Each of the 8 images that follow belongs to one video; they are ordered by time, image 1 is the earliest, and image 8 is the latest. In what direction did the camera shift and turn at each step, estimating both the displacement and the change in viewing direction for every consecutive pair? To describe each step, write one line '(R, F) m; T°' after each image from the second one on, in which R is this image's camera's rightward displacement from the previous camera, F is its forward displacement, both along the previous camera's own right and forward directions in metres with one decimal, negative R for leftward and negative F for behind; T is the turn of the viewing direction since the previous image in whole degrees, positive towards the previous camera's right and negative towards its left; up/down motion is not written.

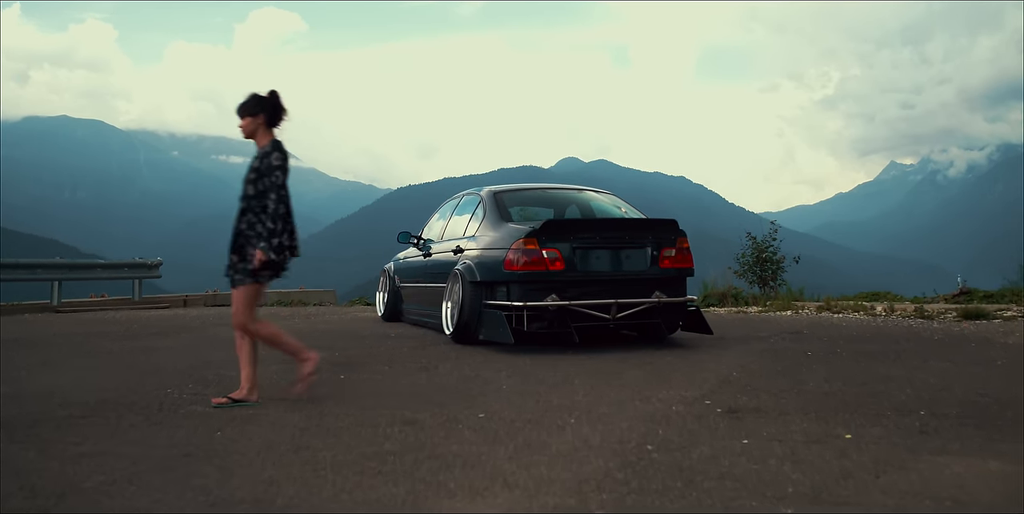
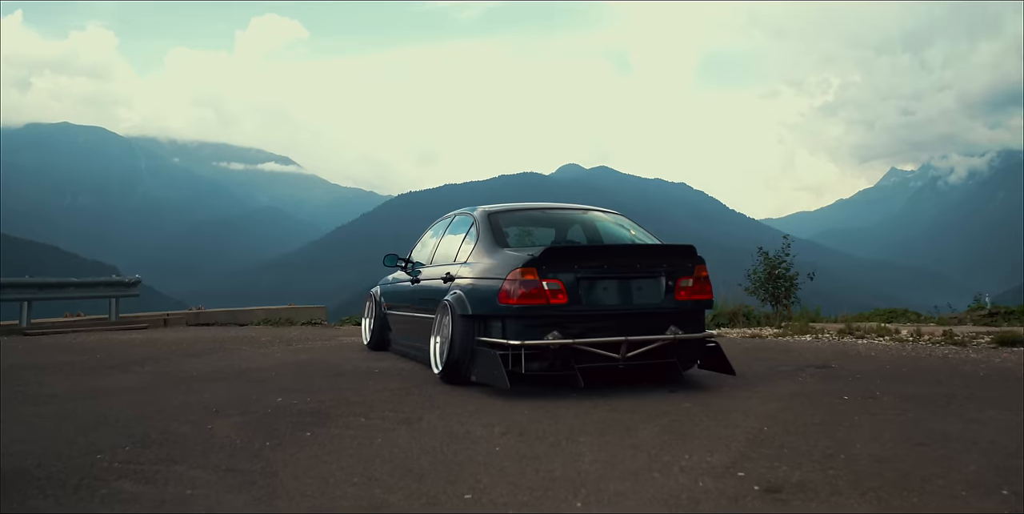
(0.0, +0.8) m; 0°
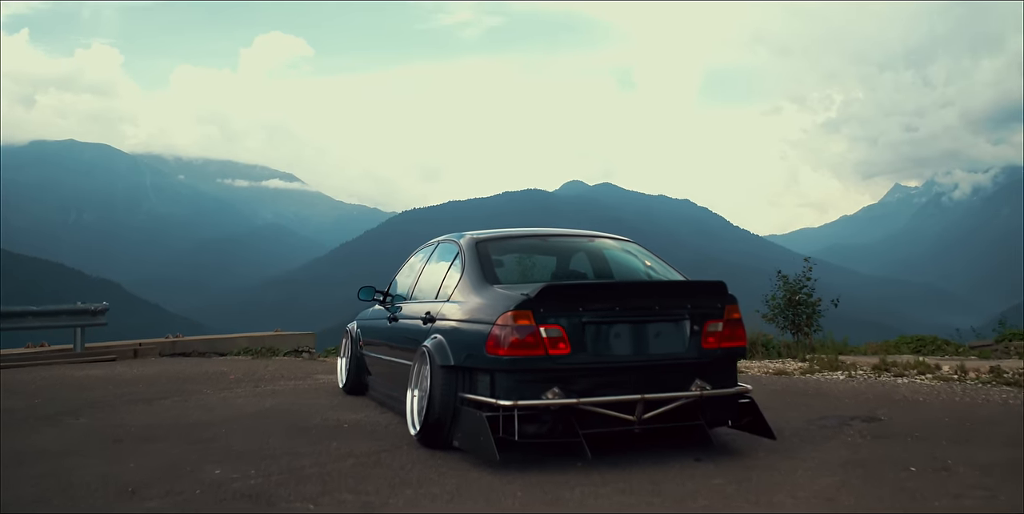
(+0.1, +1.1) m; 0°
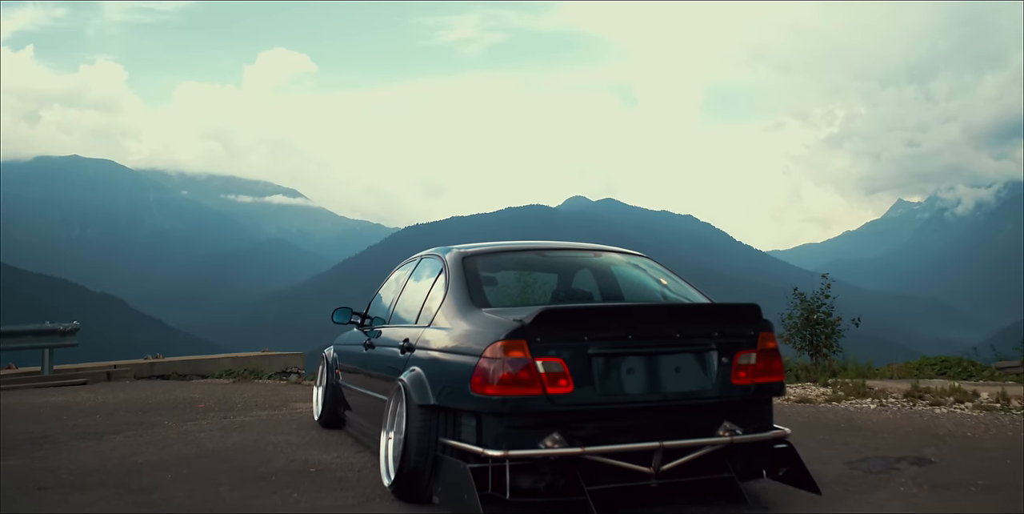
(0.0, +0.8) m; 0°
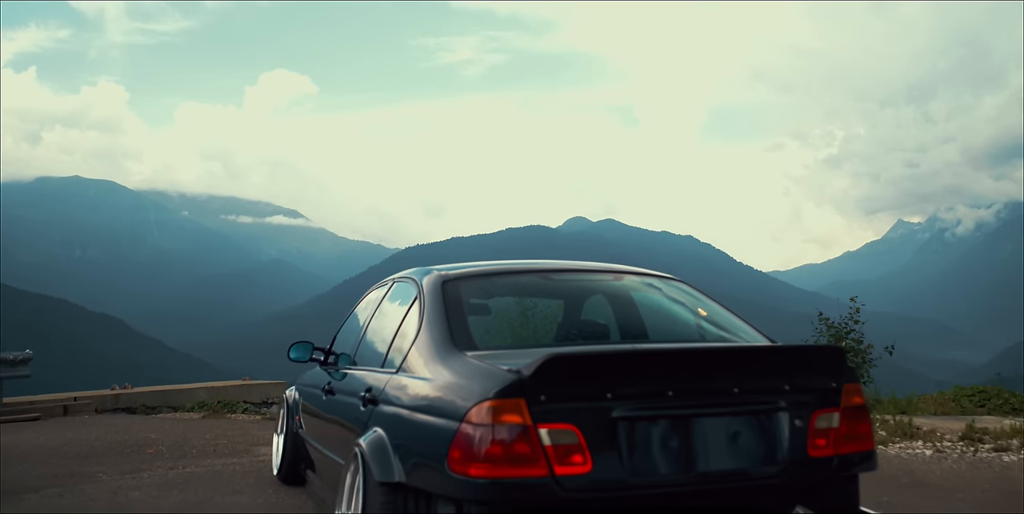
(0.0, +1.1) m; 0°
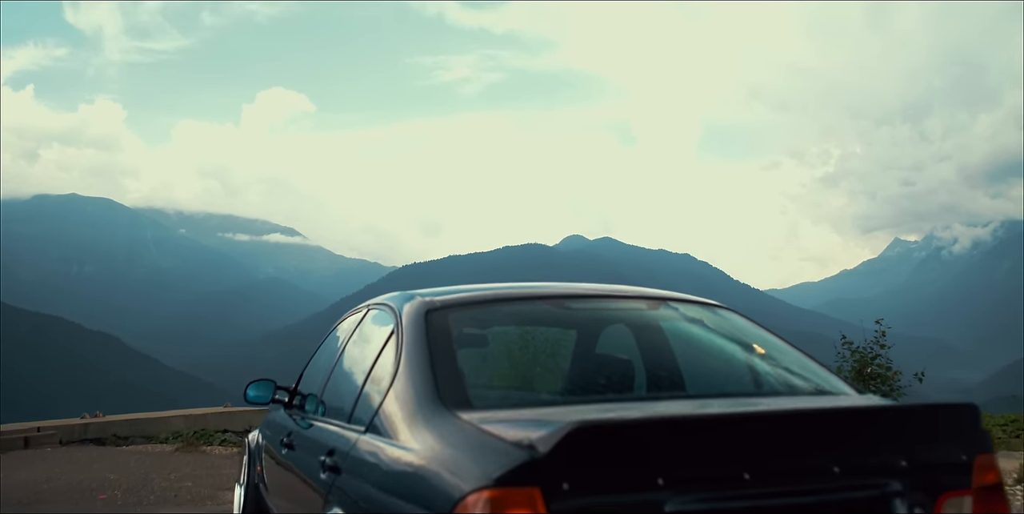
(0.0, +0.9) m; 0°
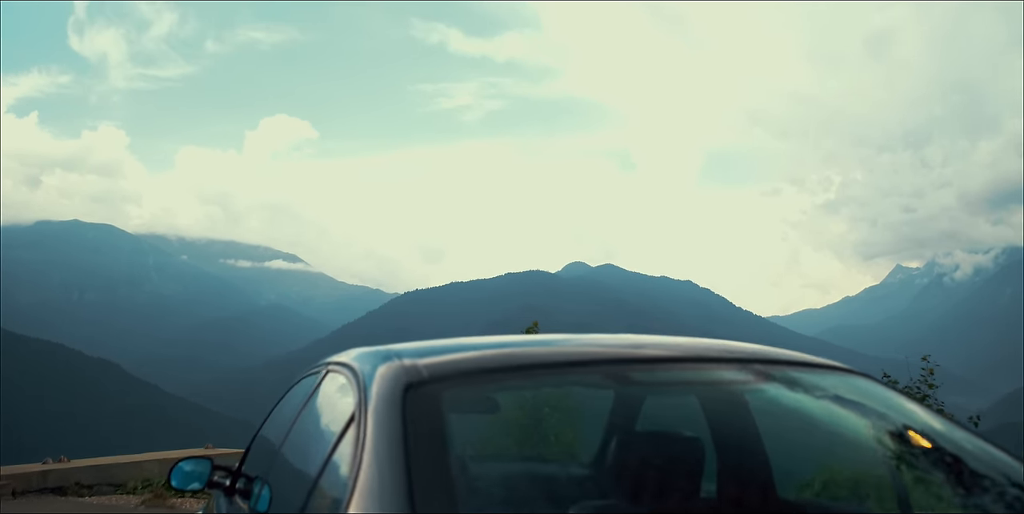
(0.0, +1.1) m; 0°
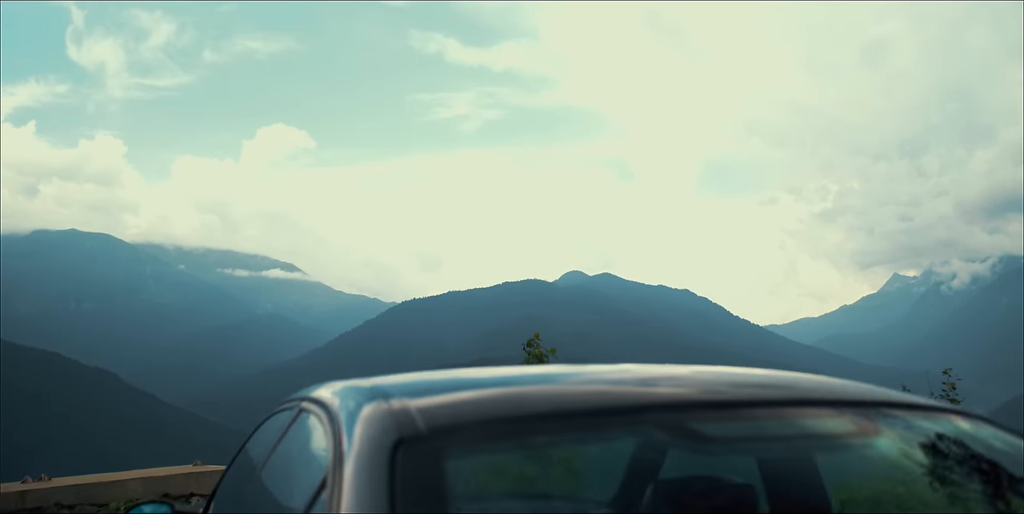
(0.0, +0.5) m; 0°
